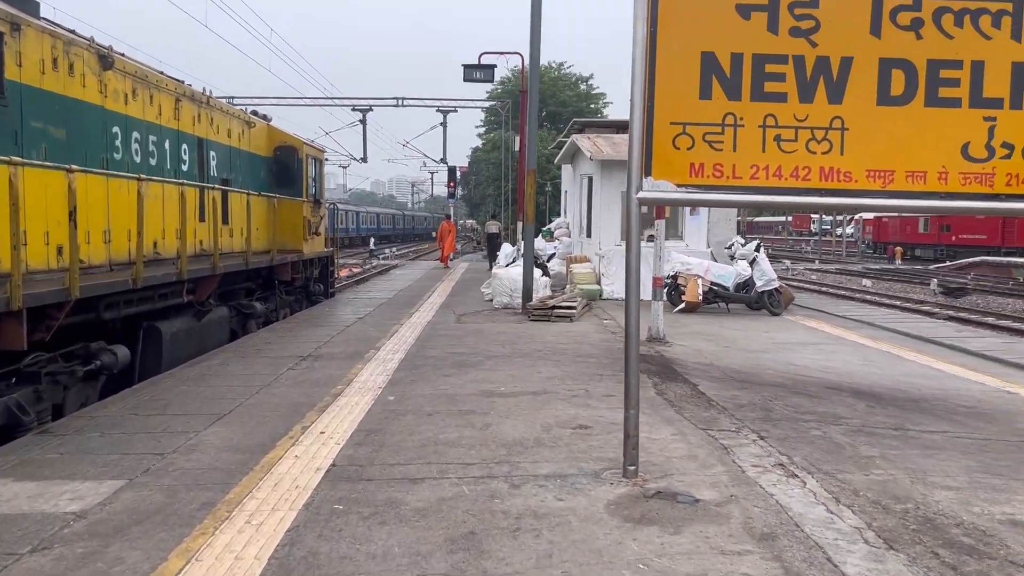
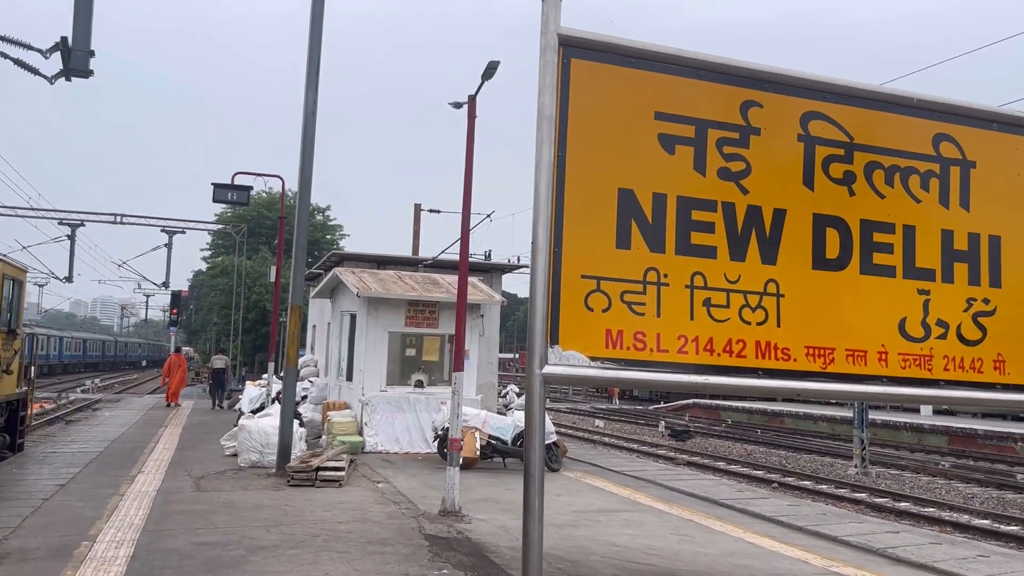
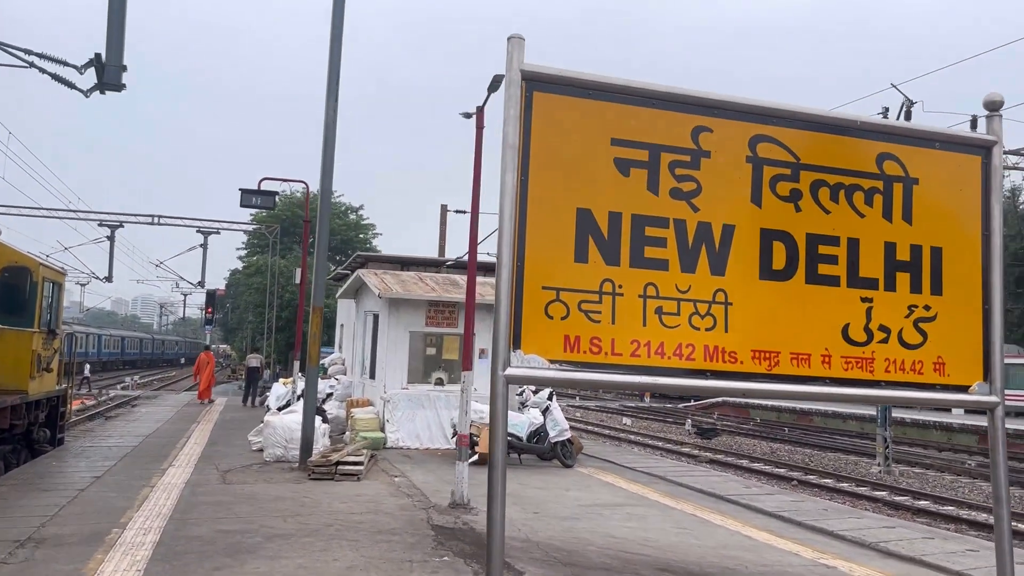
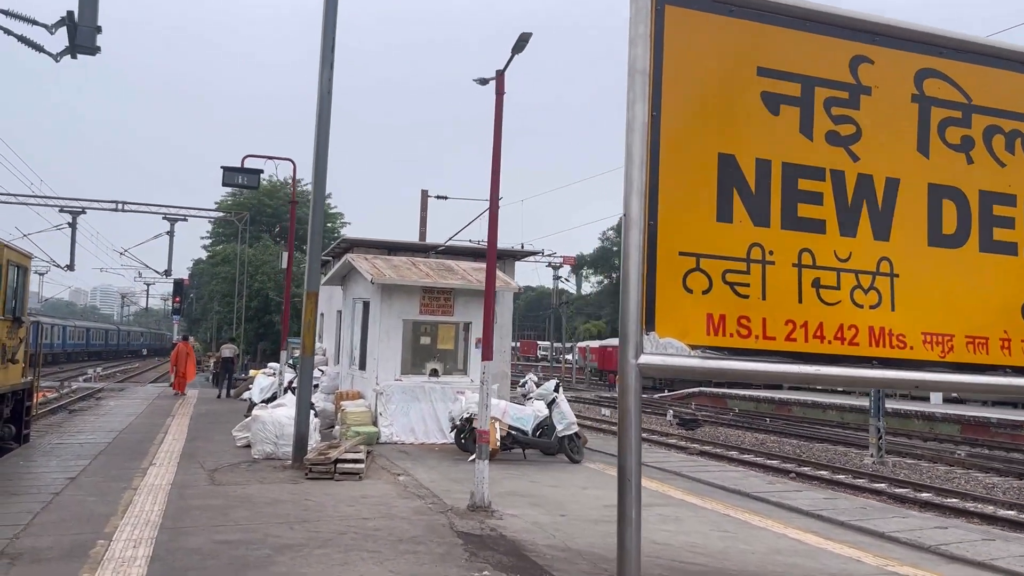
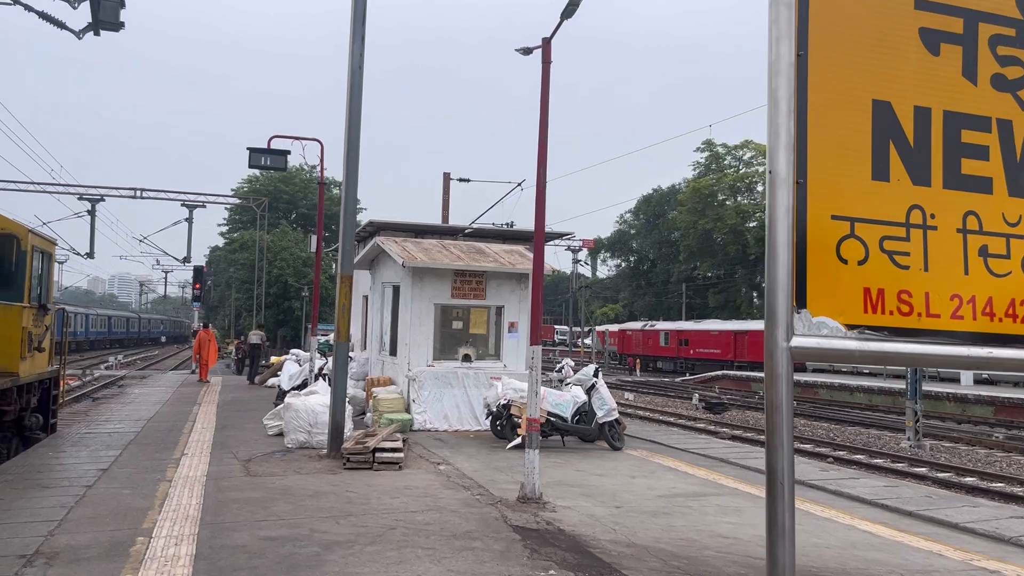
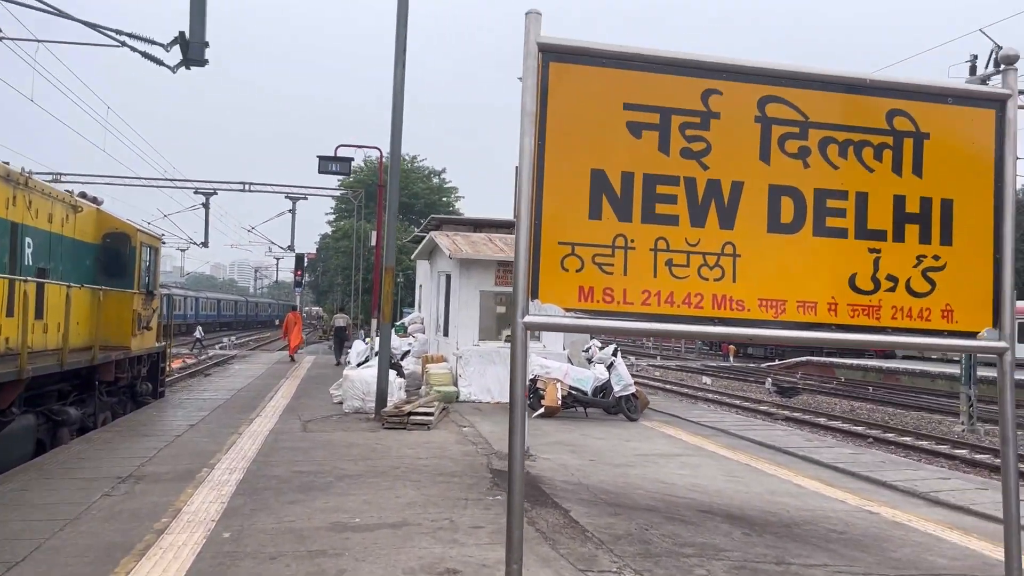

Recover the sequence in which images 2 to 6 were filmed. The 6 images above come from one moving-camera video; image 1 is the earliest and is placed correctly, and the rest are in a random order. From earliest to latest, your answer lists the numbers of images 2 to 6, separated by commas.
6, 3, 2, 4, 5
